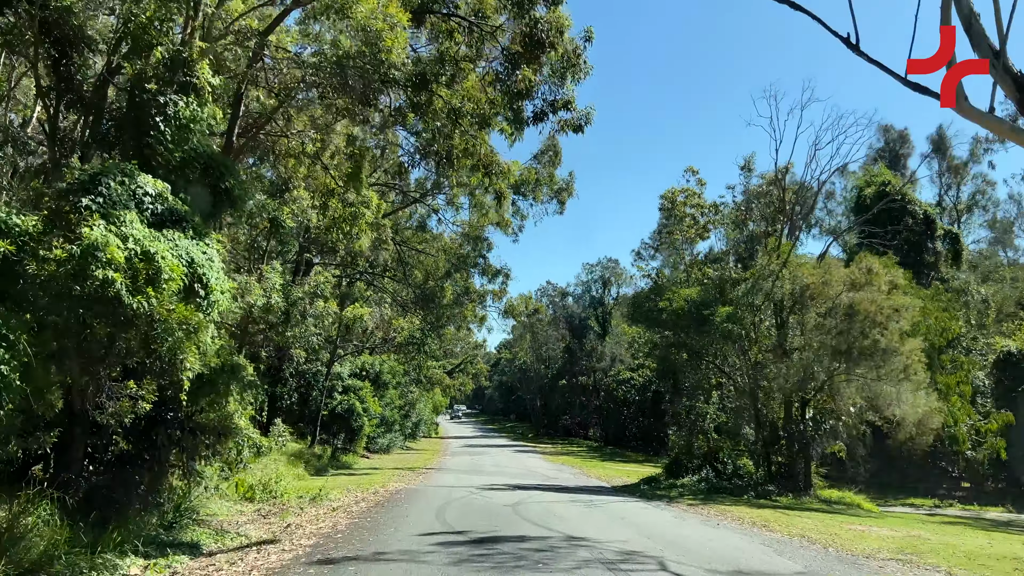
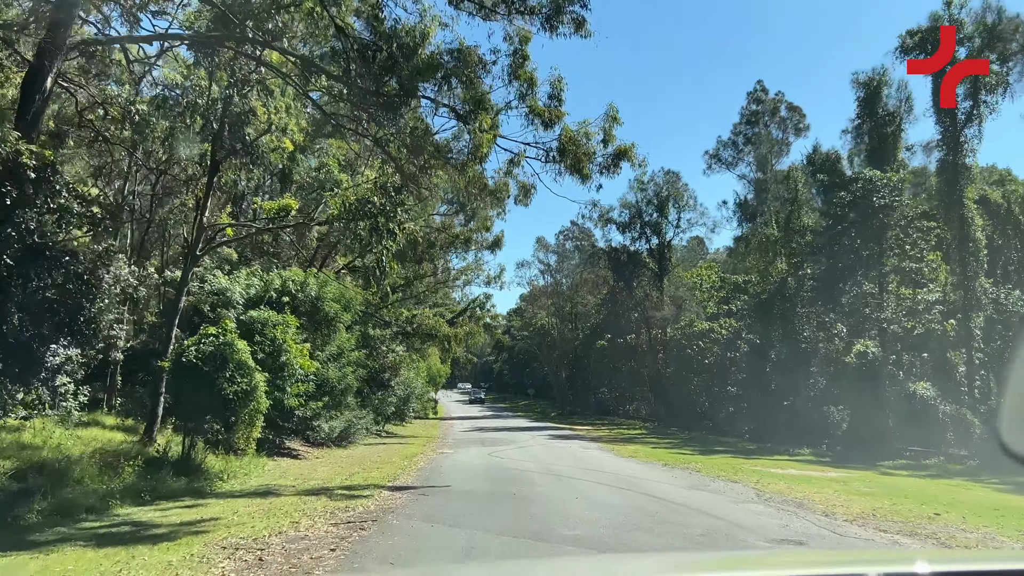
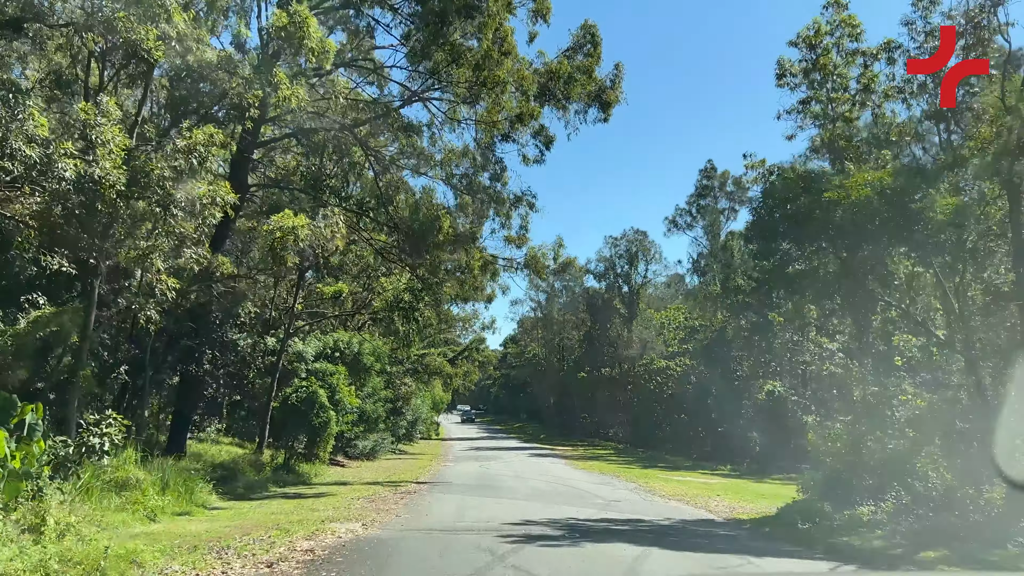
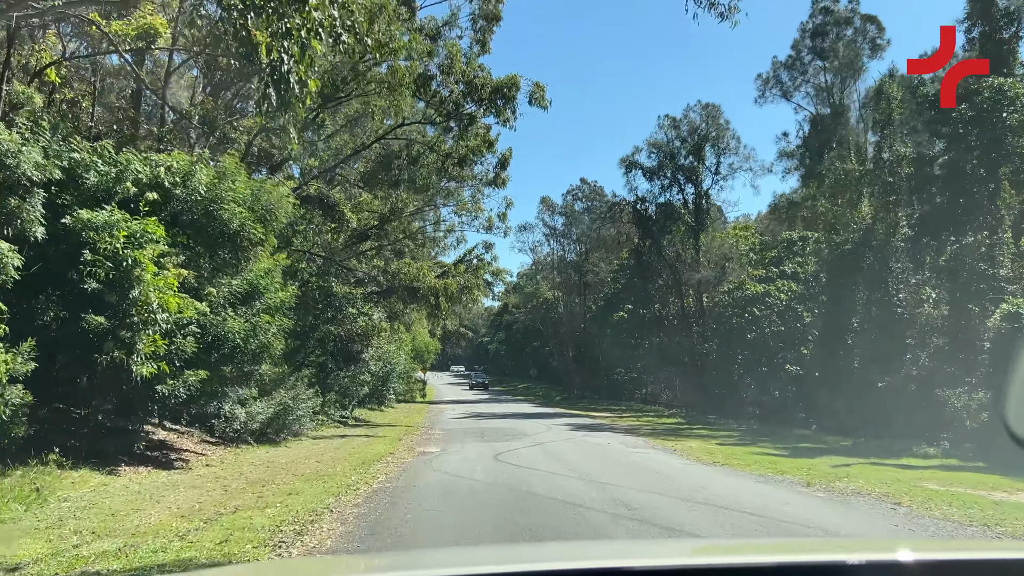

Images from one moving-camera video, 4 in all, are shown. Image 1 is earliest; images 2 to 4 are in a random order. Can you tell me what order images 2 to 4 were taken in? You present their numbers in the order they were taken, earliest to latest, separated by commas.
3, 2, 4
